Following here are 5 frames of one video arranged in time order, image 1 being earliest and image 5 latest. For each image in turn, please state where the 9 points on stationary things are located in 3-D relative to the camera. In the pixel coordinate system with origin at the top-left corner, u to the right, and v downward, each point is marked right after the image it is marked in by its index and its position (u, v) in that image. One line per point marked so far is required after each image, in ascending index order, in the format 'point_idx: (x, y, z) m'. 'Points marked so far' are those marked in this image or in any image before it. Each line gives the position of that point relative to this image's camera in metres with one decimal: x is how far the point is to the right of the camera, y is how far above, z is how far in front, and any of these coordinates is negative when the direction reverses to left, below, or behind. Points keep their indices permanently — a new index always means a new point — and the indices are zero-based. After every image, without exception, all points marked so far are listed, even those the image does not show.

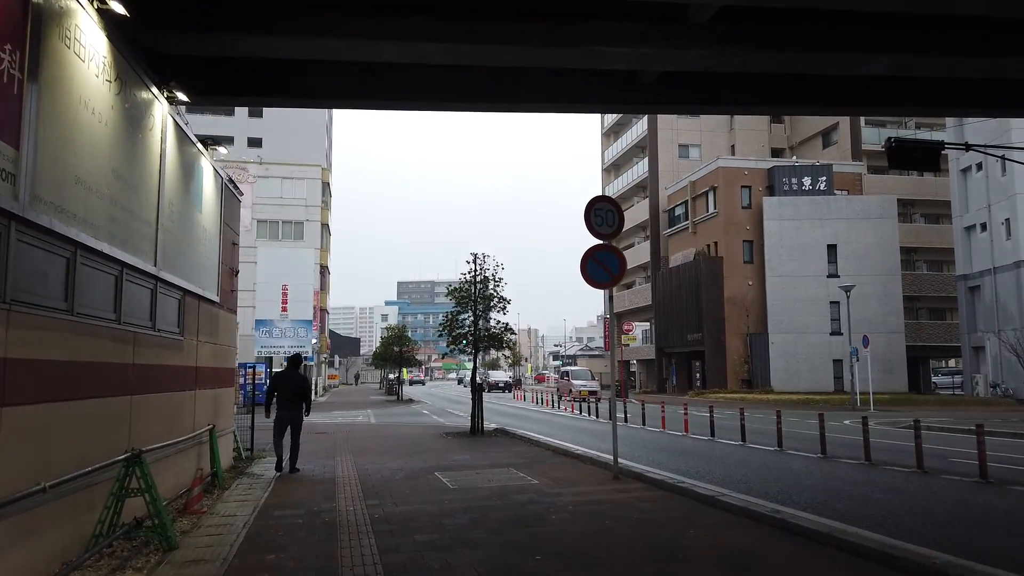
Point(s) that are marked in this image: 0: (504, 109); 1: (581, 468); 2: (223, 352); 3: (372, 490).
0: (-0.1, +3.0, +12.7) m
1: (+1.0, -2.7, +11.0) m
2: (-4.7, -1.0, +12.0) m
3: (-1.9, -2.7, +10.0) m
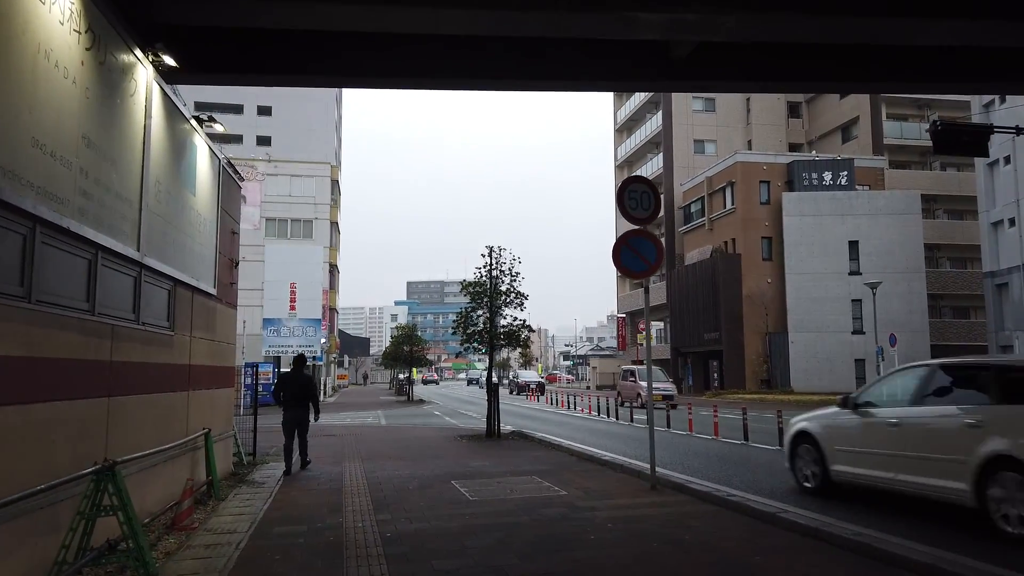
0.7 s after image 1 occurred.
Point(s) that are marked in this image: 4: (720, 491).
0: (+0.2, +3.2, +11.7) m
1: (+1.3, -2.5, +10.0) m
2: (-4.3, -0.9, +11.1) m
3: (-1.6, -2.6, +9.0) m
4: (+2.4, -2.4, +8.6) m
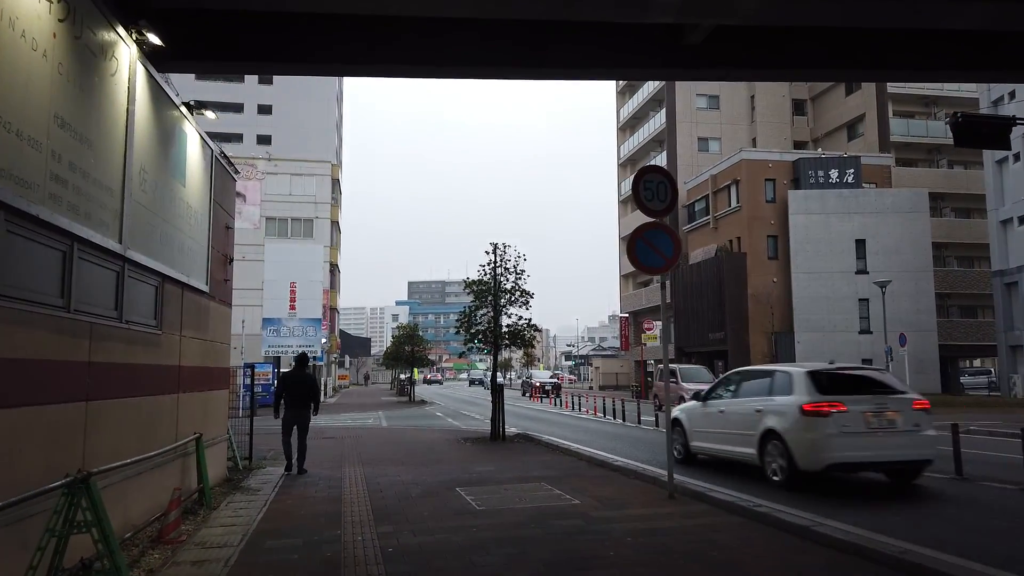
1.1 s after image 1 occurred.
0: (+0.3, +3.2, +11.2) m
1: (+1.4, -2.5, +9.5) m
2: (-4.2, -0.9, +10.6) m
3: (-1.5, -2.5, +8.5) m
4: (+2.5, -2.3, +8.1) m
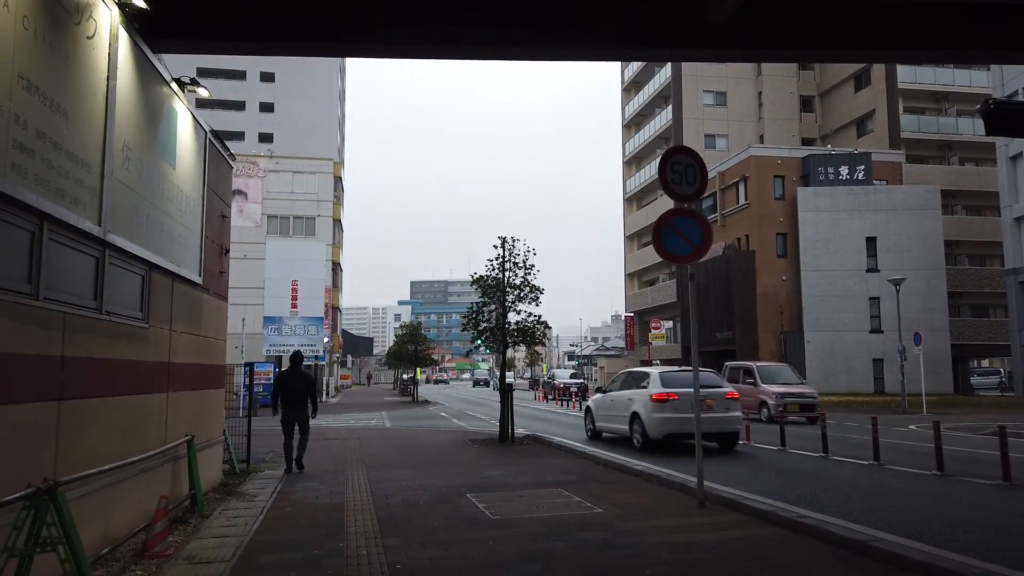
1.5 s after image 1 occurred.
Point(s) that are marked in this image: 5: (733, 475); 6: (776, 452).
0: (+0.5, +3.3, +10.5) m
1: (+1.6, -2.4, +8.8) m
2: (-4.0, -0.8, +9.9) m
3: (-1.3, -2.4, +7.8) m
4: (+2.7, -2.2, +7.4) m
5: (+3.3, -2.8, +11.3) m
6: (+5.2, -3.2, +14.7) m
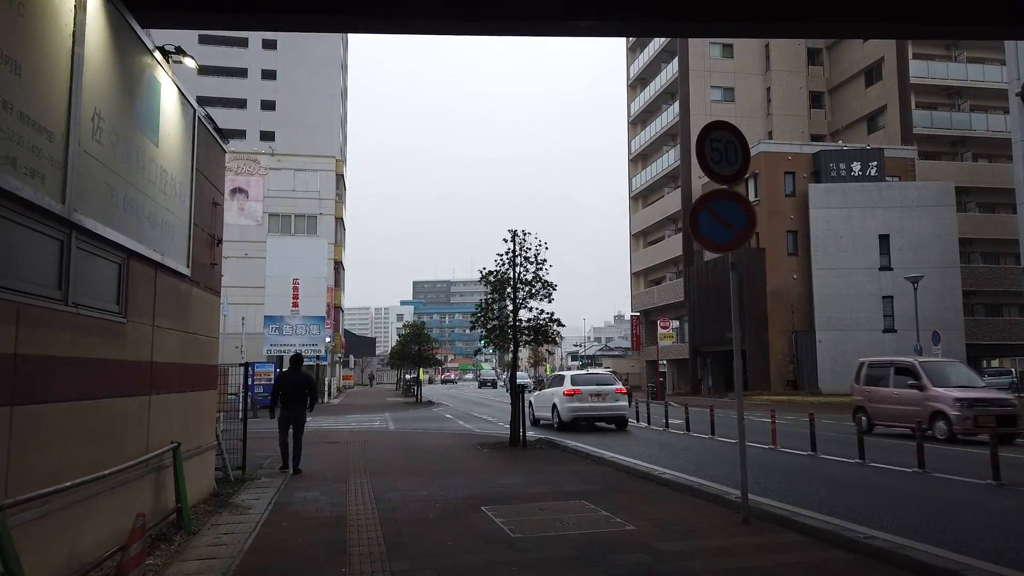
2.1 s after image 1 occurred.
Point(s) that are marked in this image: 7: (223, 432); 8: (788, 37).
0: (+0.7, +3.4, +9.7) m
1: (+1.8, -2.3, +8.0) m
2: (-3.8, -0.7, +9.1) m
3: (-1.1, -2.3, +7.0) m
4: (+2.9, -2.1, +6.6) m
5: (+3.6, -2.7, +10.4) m
6: (+5.4, -3.1, +13.9) m
7: (-4.7, -2.4, +12.0) m
8: (+3.7, +3.5, +9.8) m
